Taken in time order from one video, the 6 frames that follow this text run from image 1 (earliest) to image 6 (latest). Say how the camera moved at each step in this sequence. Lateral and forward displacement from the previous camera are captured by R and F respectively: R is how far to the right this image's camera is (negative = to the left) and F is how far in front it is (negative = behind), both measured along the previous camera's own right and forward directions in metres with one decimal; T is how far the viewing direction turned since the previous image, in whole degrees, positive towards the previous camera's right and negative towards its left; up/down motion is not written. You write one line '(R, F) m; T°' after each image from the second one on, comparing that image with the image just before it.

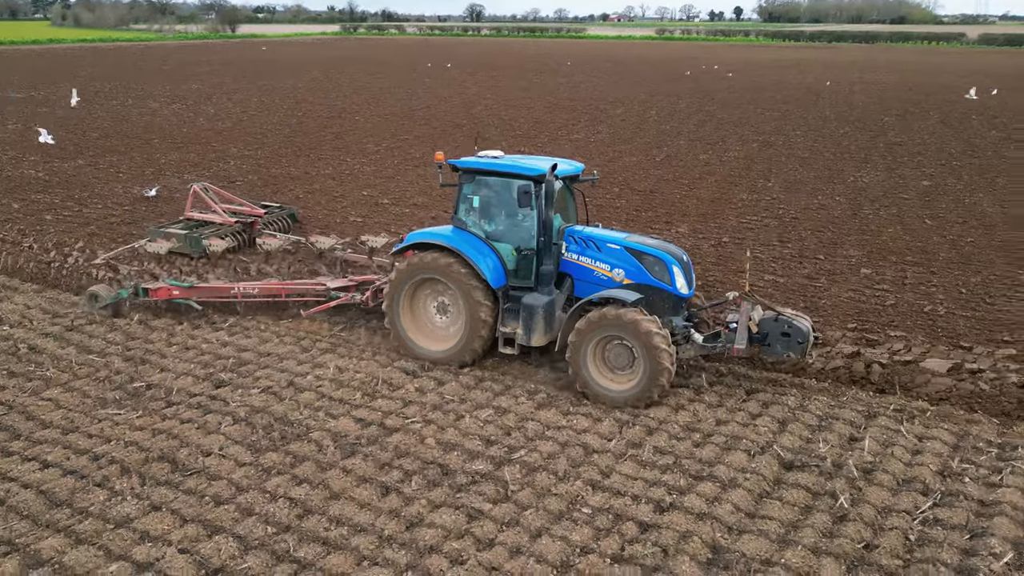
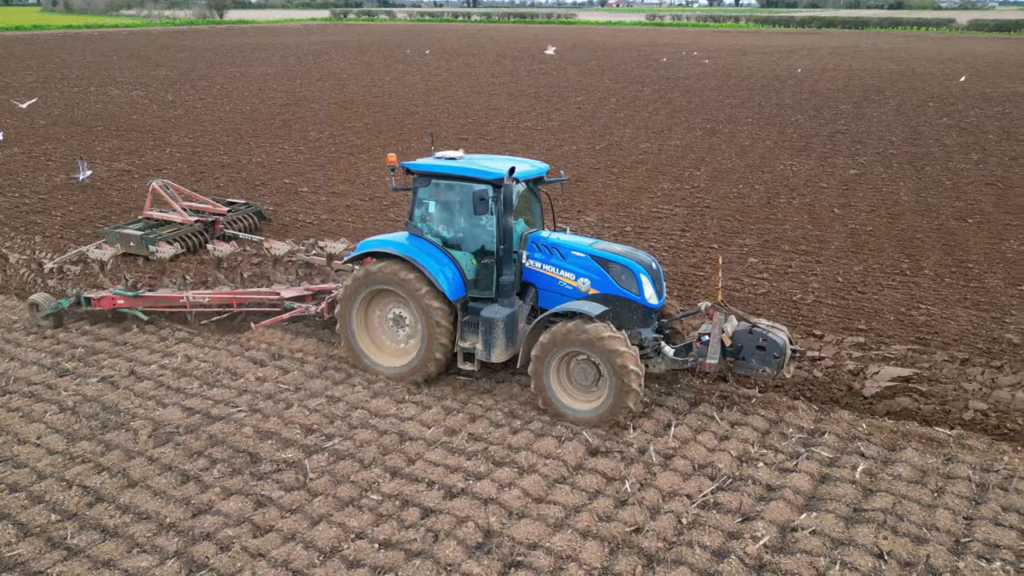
(+0.7, 0.0) m; +1°
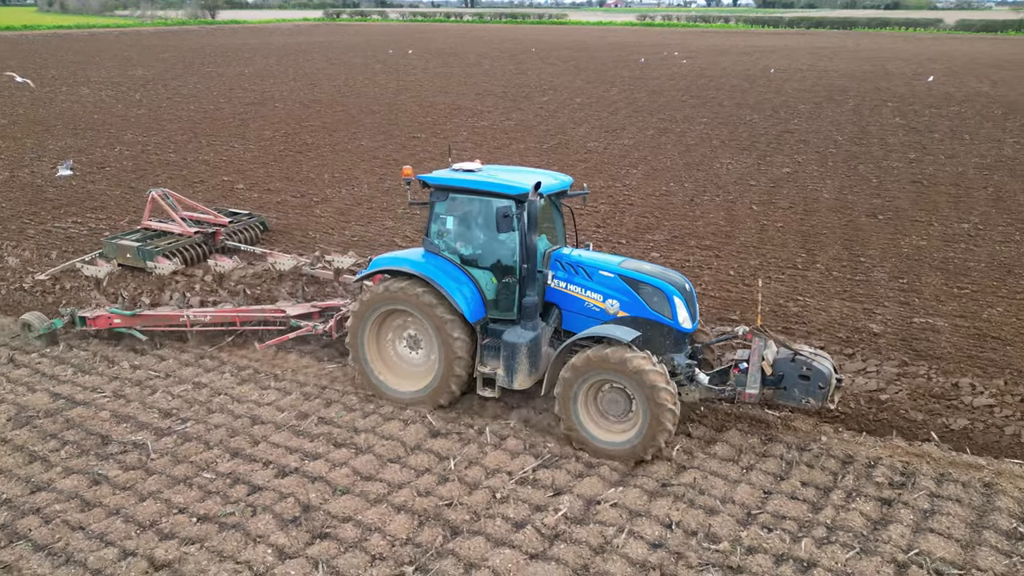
(-0.1, +0.4) m; 0°
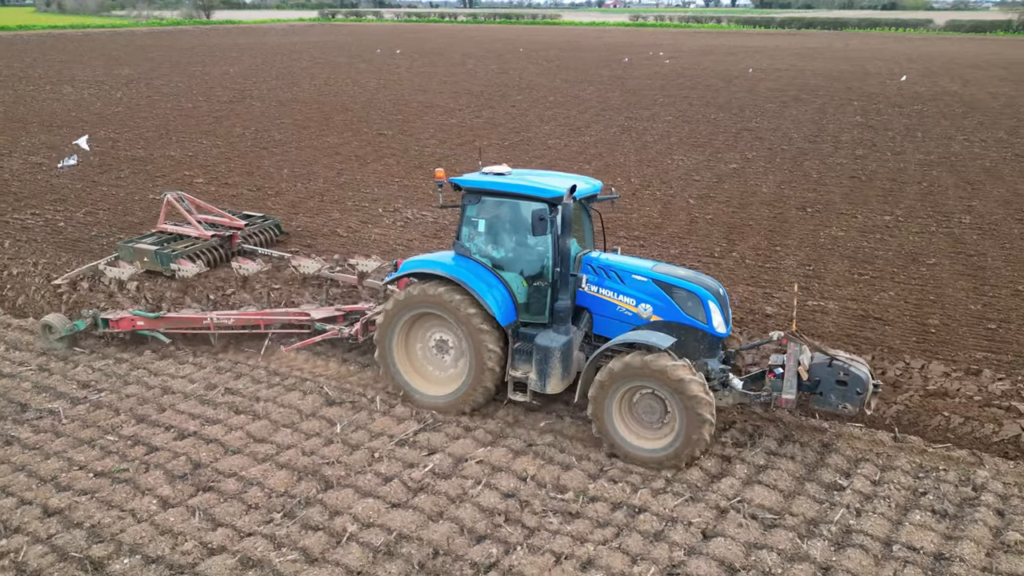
(-0.7, +0.1) m; 0°
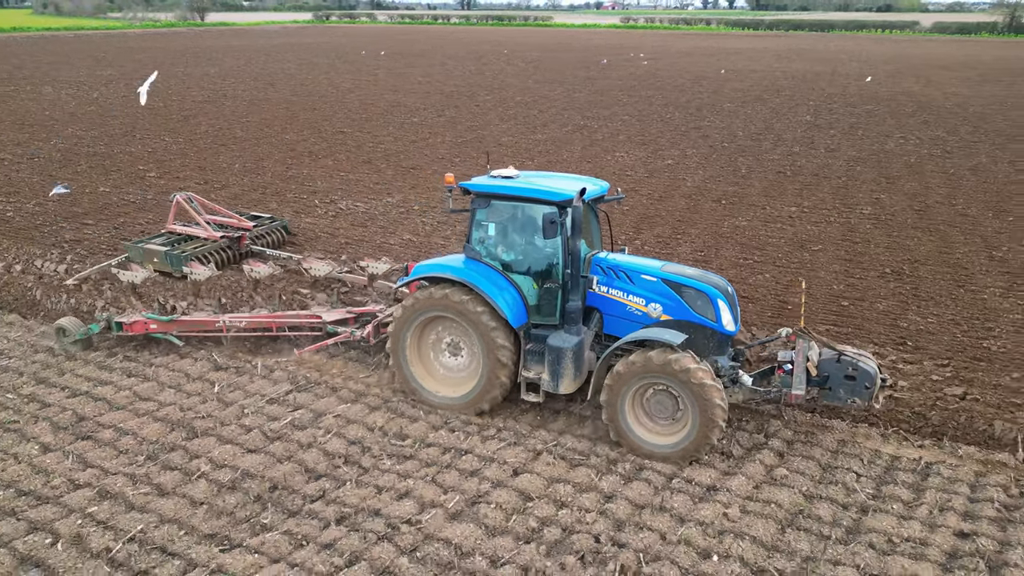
(-0.5, 0.0) m; 0°
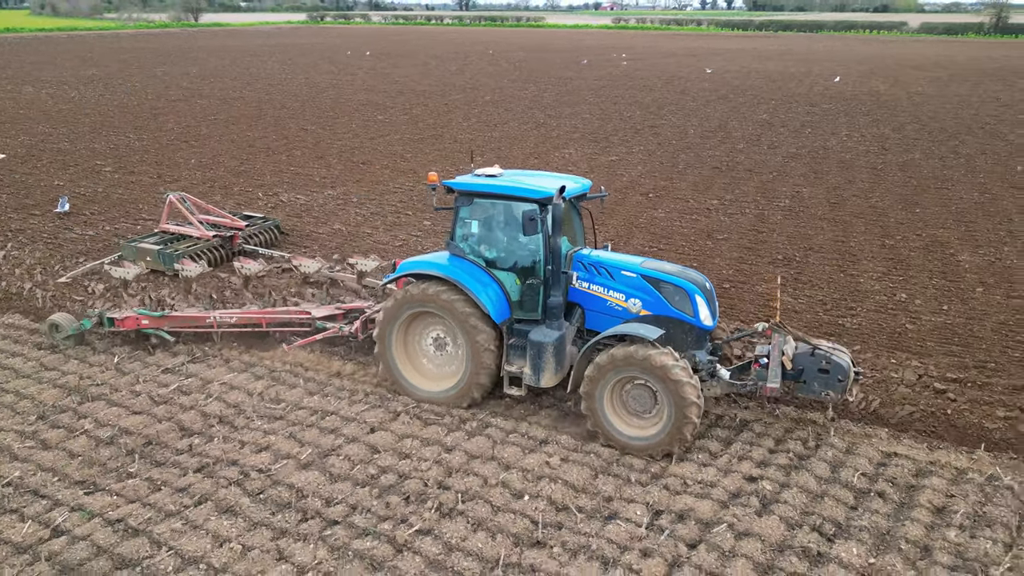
(+0.7, -0.8) m; 0°
